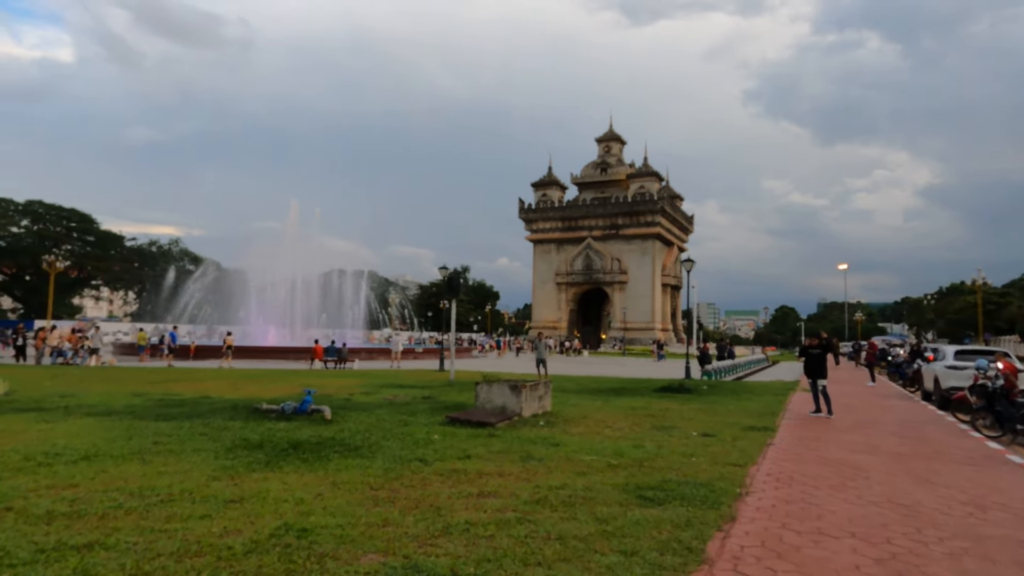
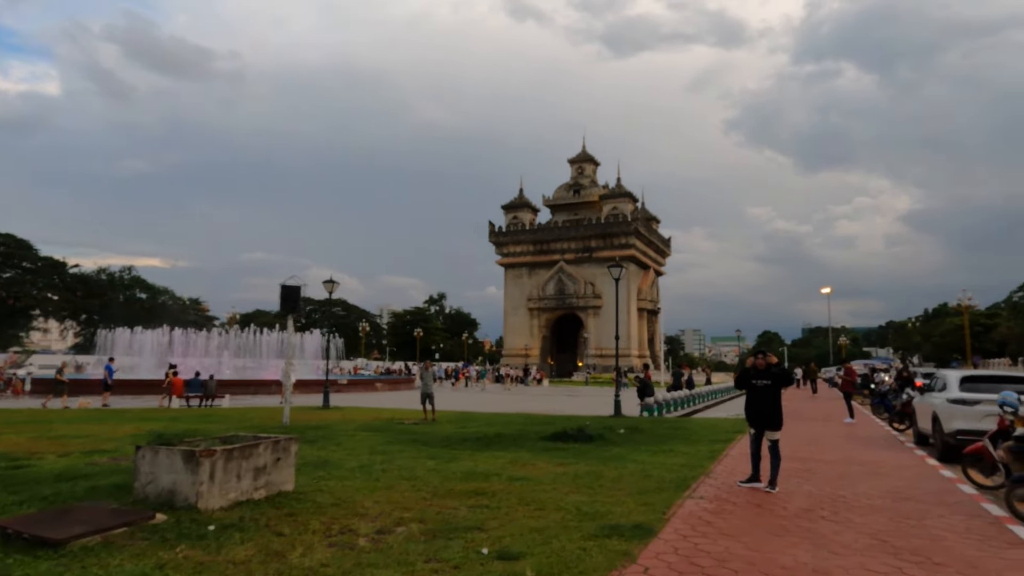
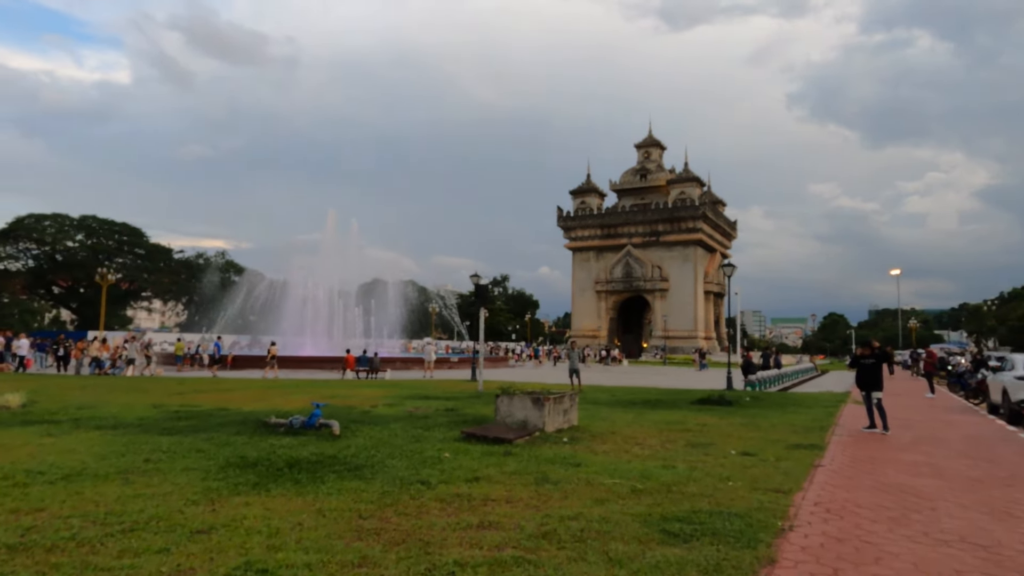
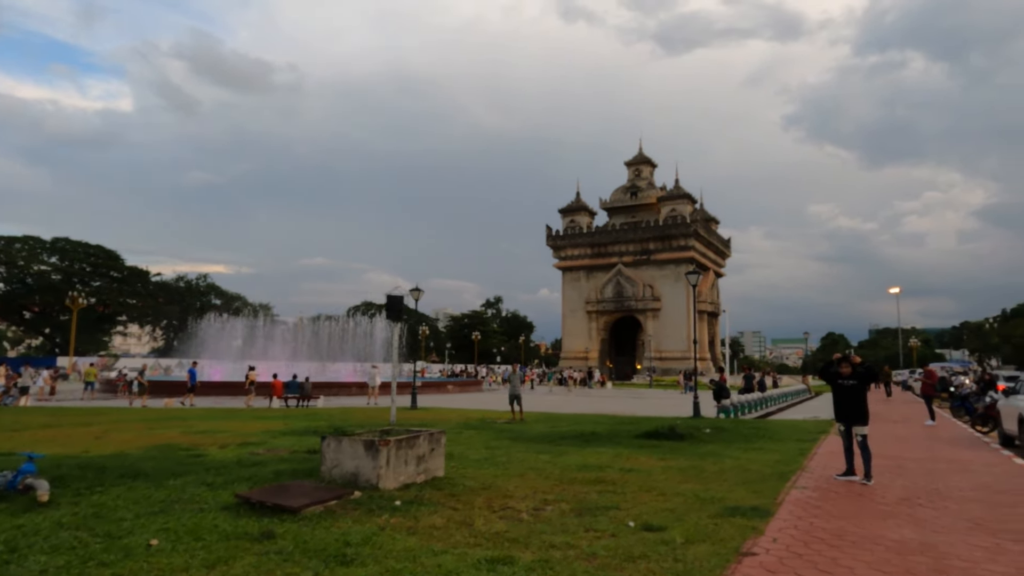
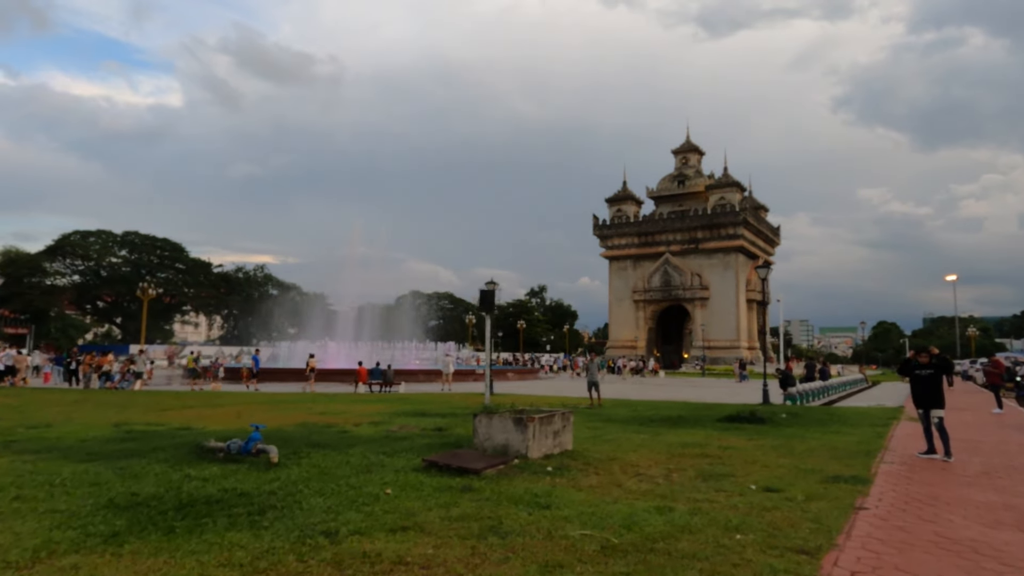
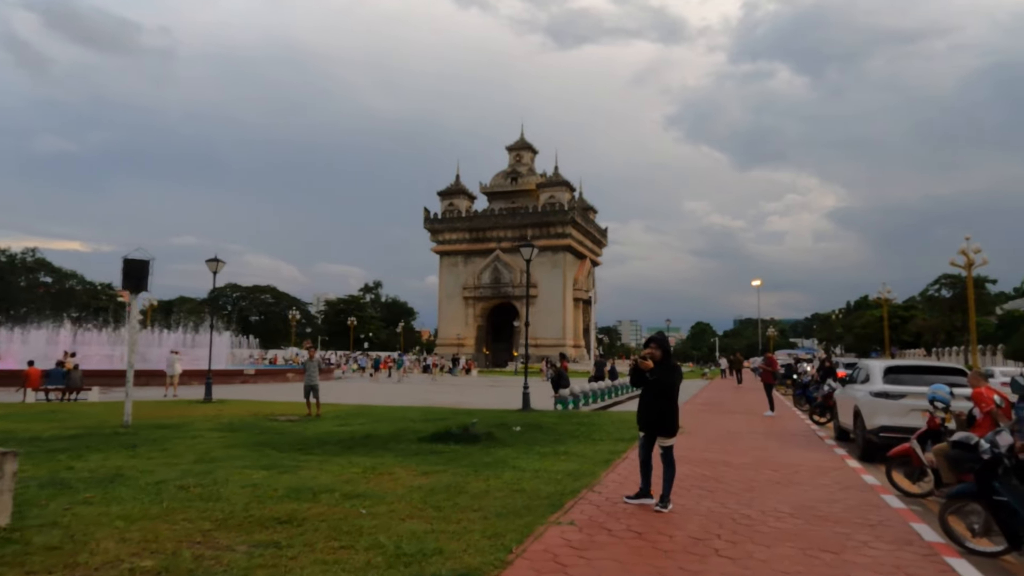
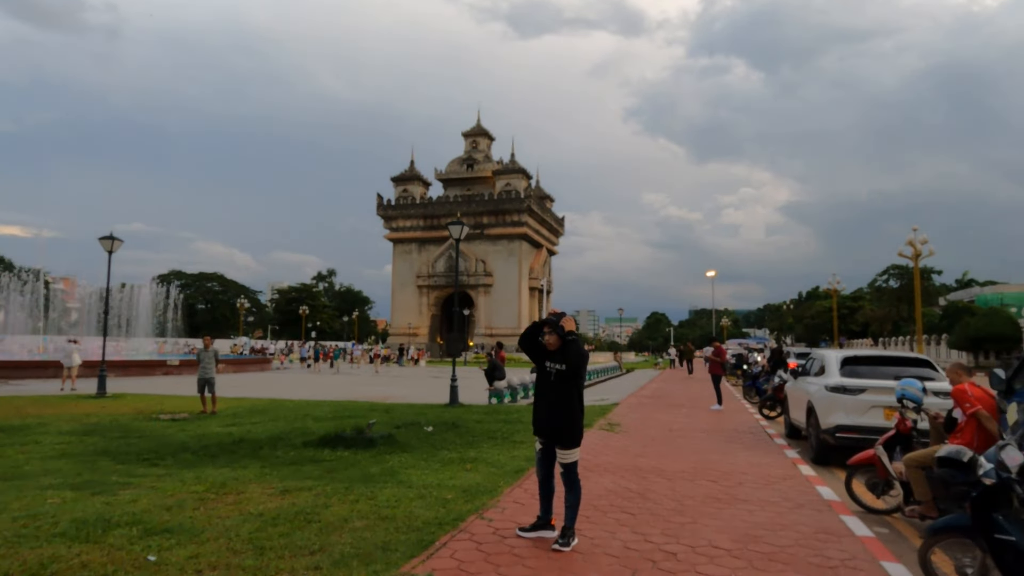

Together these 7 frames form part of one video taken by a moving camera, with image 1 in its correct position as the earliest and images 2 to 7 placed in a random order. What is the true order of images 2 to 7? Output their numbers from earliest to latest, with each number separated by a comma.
3, 5, 4, 2, 6, 7
